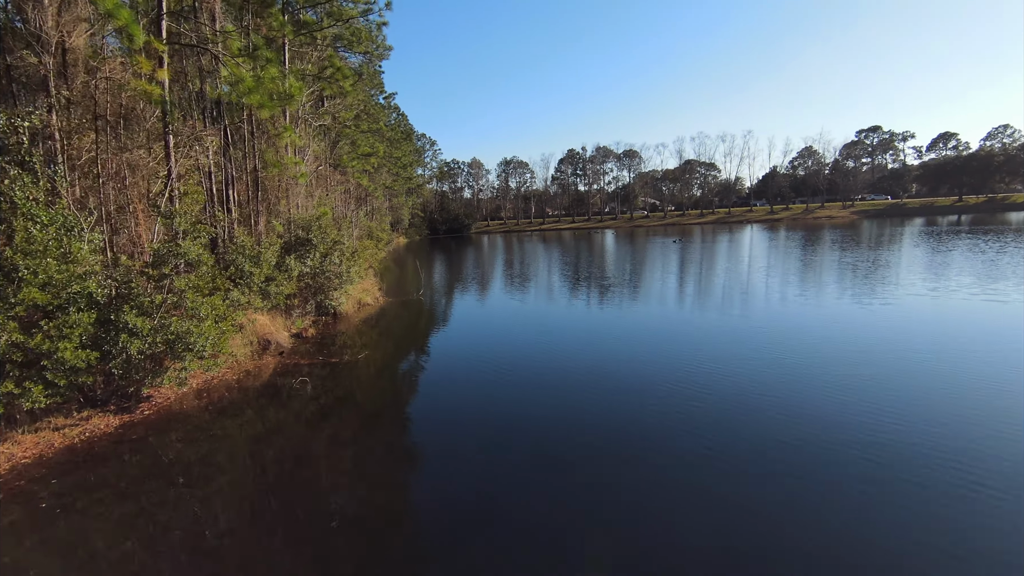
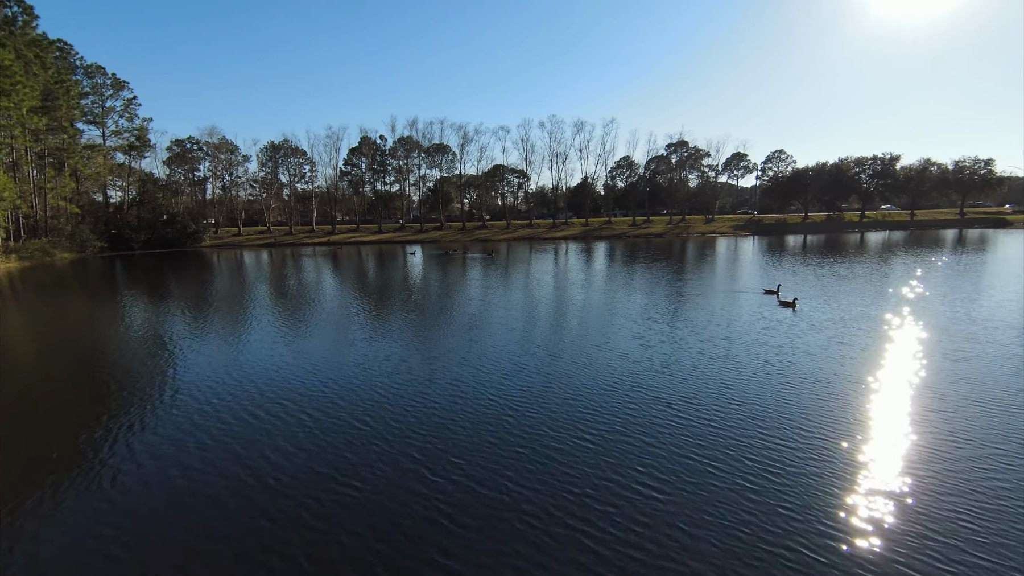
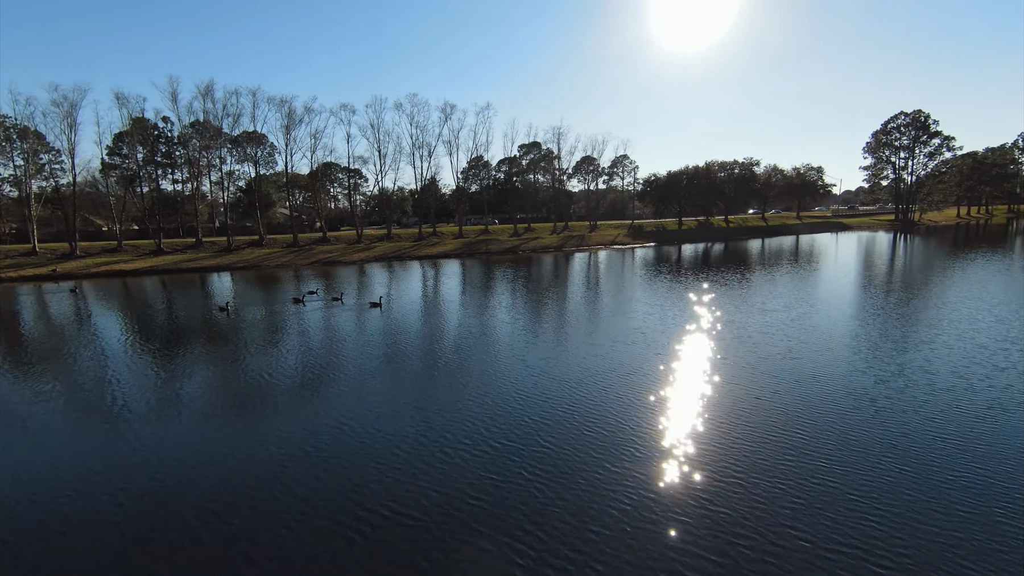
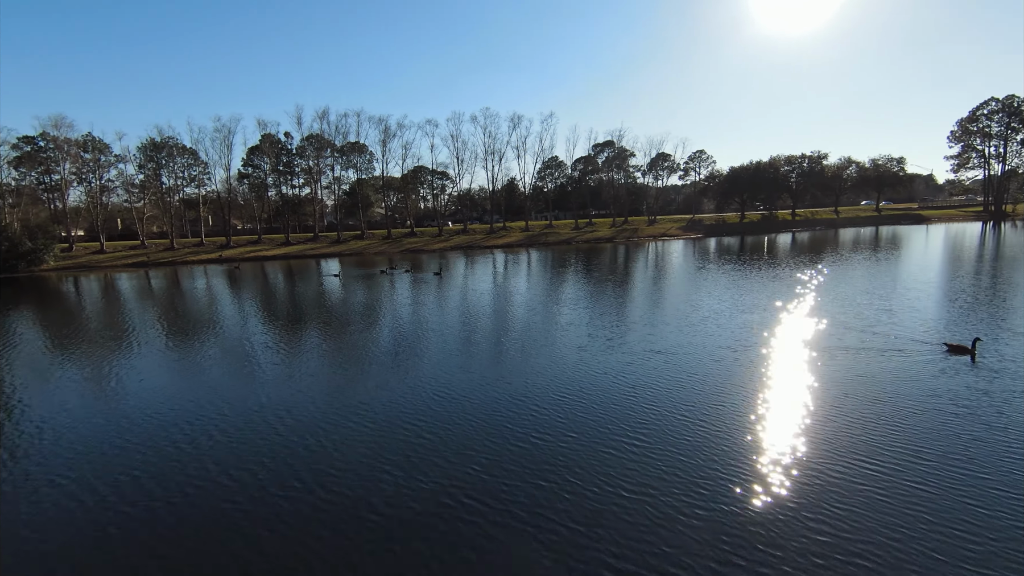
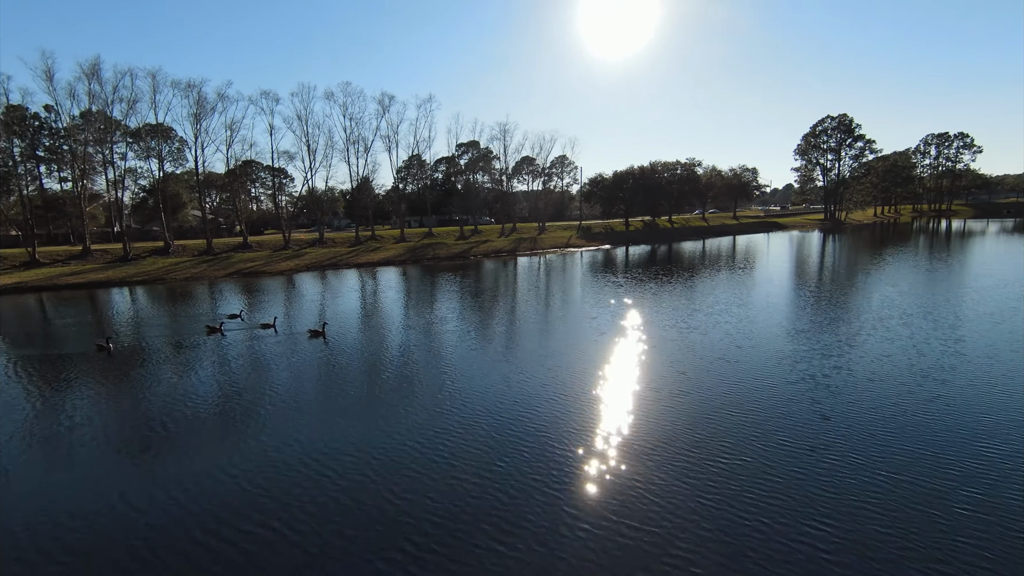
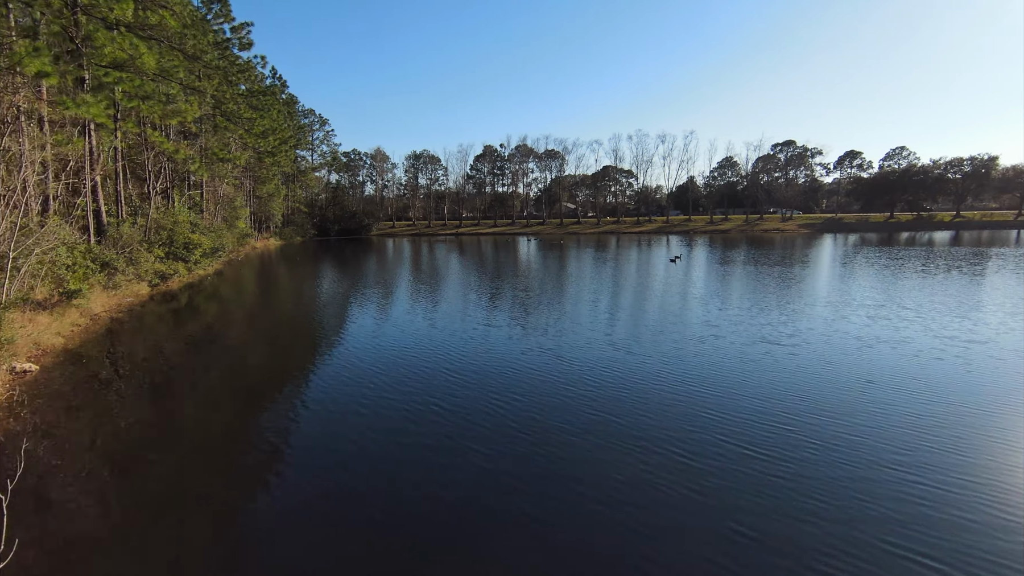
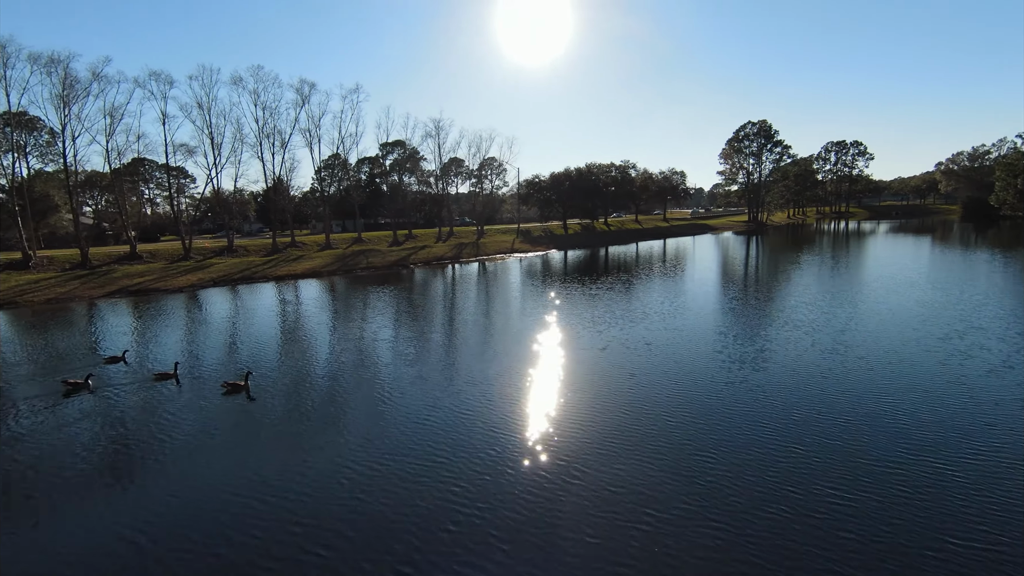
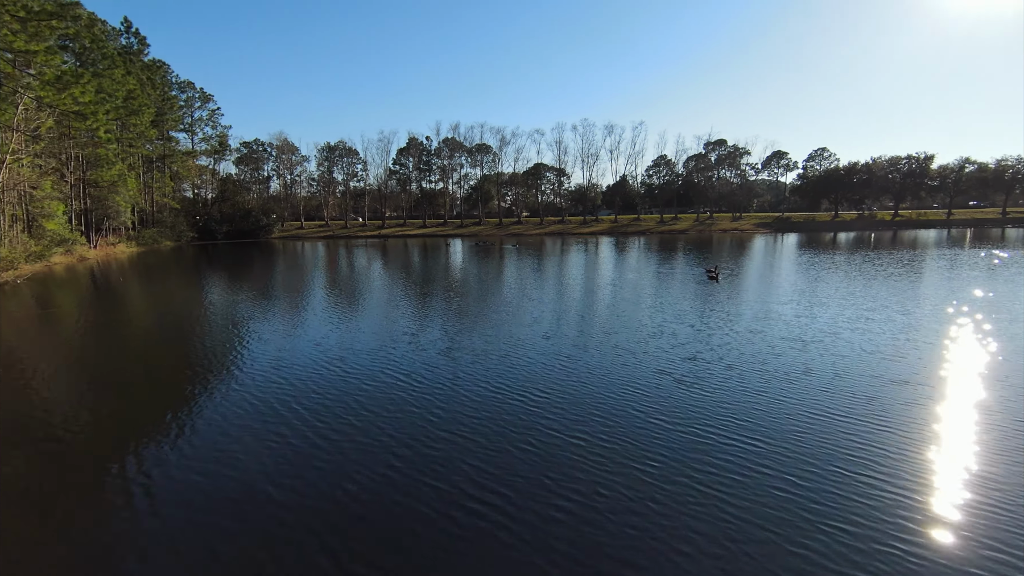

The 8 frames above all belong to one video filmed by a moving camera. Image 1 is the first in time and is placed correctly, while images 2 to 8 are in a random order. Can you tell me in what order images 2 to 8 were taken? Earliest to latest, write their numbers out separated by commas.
6, 8, 2, 4, 3, 5, 7
